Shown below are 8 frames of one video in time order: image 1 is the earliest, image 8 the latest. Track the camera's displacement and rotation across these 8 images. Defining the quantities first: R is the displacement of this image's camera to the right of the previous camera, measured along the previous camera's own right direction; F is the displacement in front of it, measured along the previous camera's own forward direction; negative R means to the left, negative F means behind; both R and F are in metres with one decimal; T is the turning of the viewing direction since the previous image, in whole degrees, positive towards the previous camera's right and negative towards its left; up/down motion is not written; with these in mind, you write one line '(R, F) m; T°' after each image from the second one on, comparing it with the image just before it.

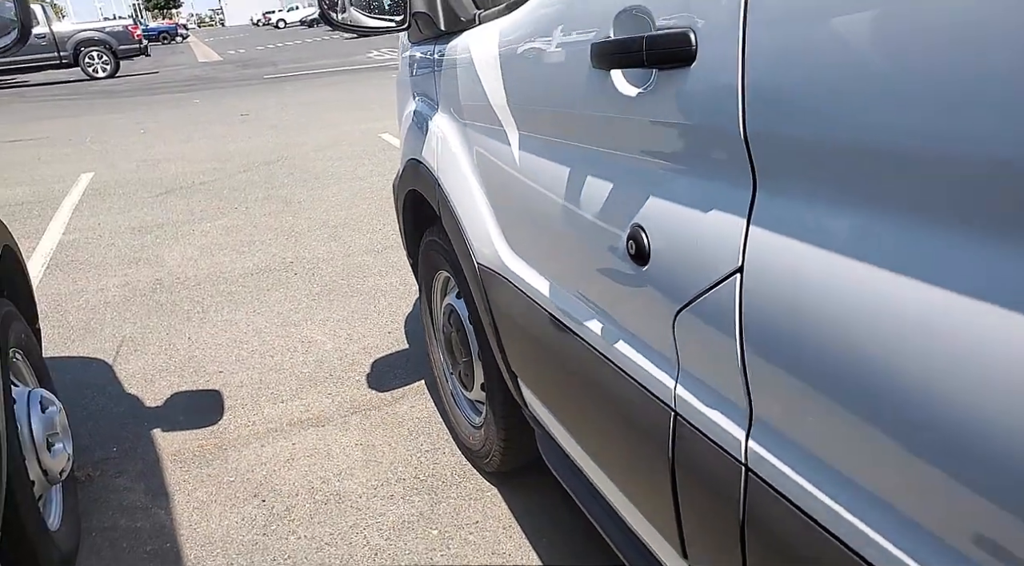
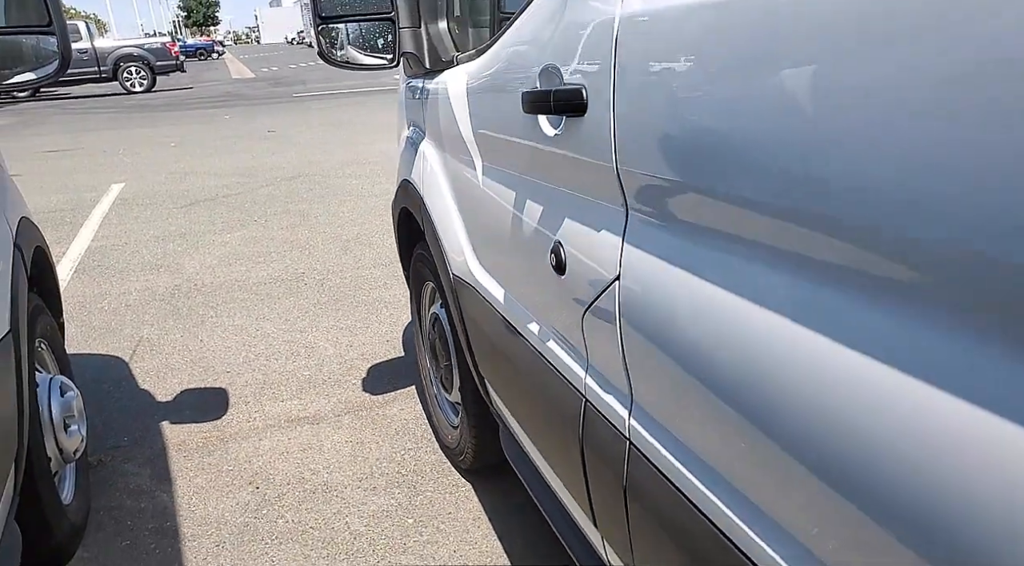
(+0.1, -0.2) m; -2°
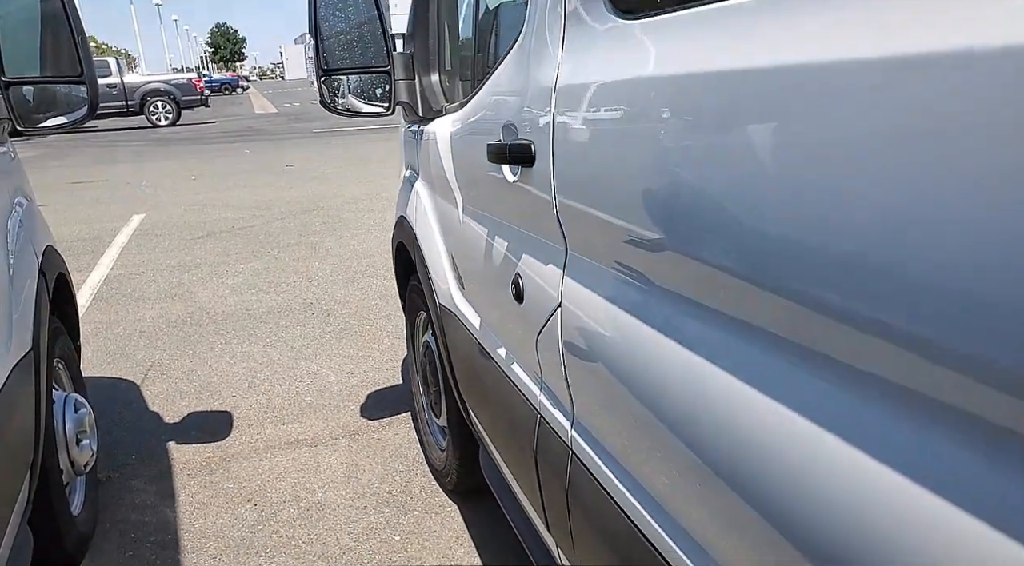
(+0.1, -0.1) m; -1°
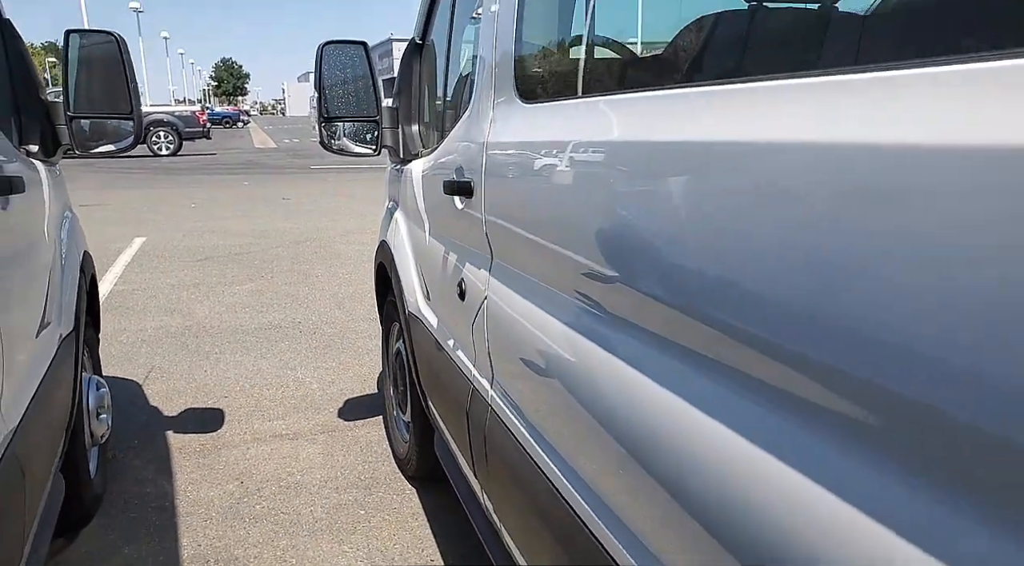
(+0.1, -0.4) m; +1°
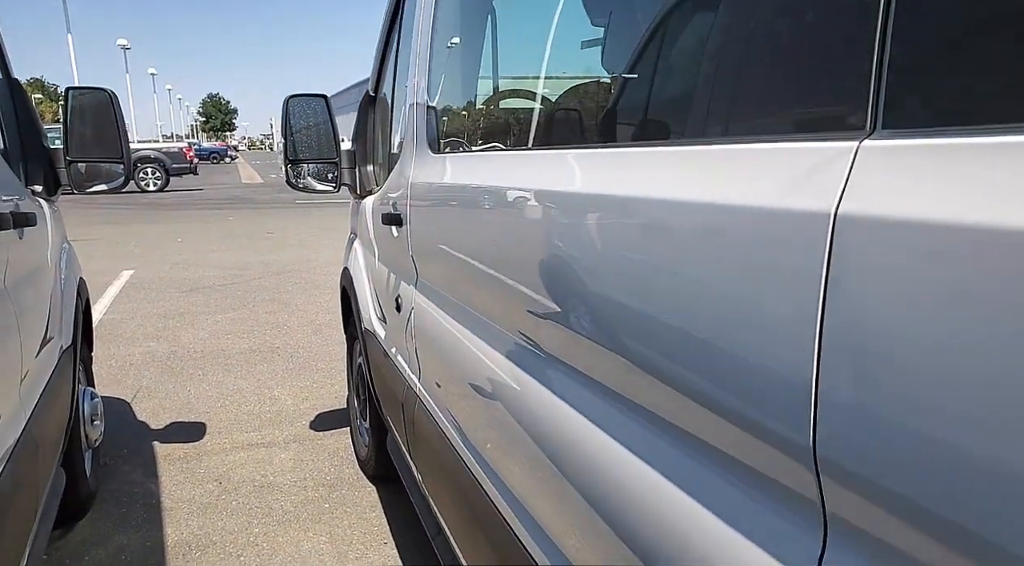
(+0.2, -0.4) m; +1°
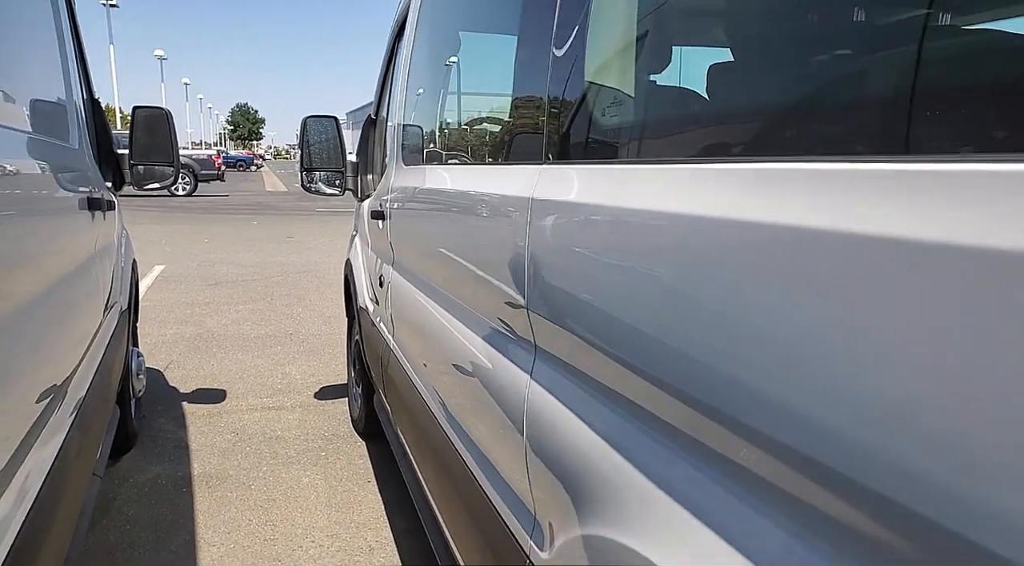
(+0.2, -0.6) m; -1°
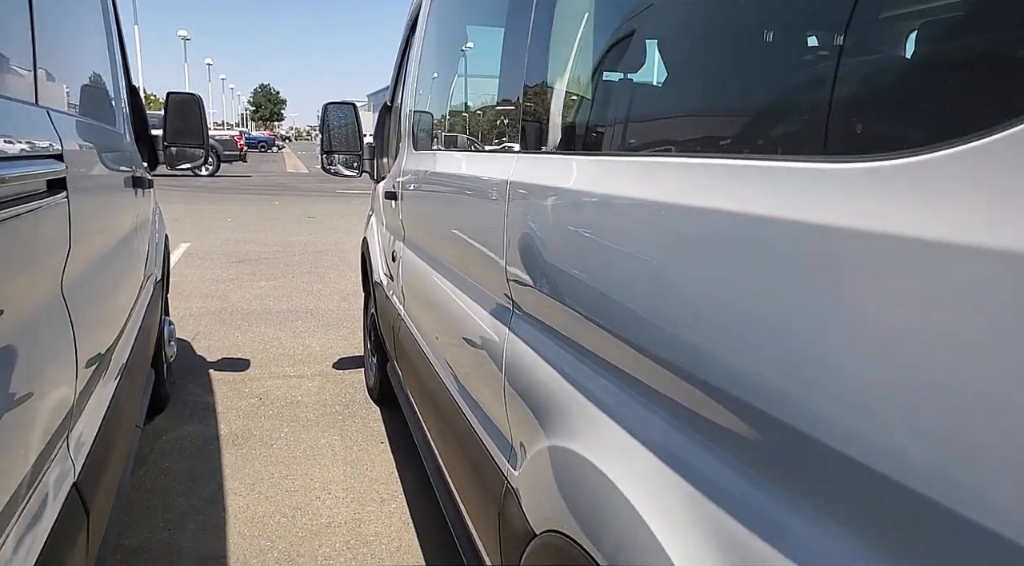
(+0.1, -0.2) m; -1°
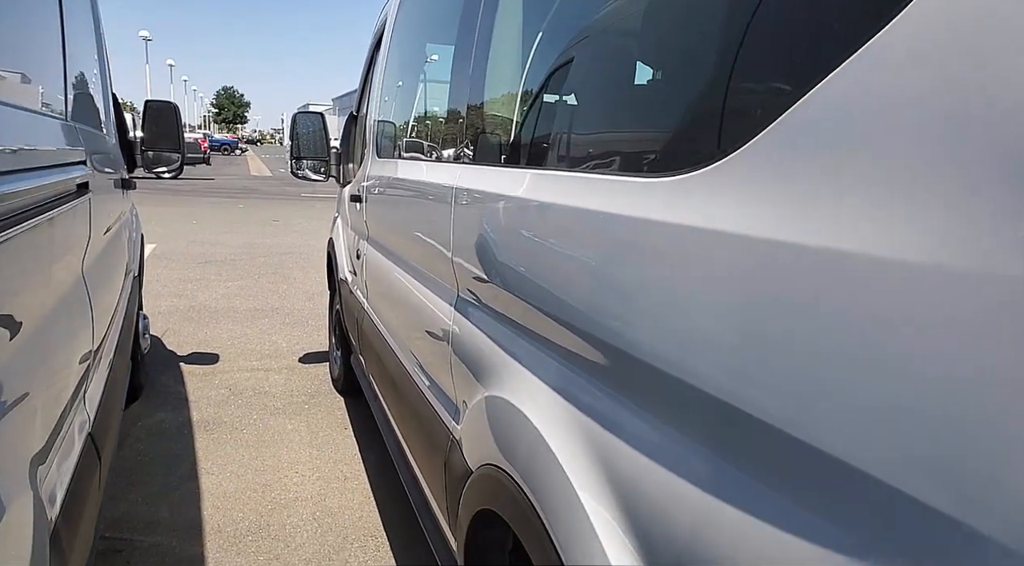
(+0.1, -0.3) m; +3°
